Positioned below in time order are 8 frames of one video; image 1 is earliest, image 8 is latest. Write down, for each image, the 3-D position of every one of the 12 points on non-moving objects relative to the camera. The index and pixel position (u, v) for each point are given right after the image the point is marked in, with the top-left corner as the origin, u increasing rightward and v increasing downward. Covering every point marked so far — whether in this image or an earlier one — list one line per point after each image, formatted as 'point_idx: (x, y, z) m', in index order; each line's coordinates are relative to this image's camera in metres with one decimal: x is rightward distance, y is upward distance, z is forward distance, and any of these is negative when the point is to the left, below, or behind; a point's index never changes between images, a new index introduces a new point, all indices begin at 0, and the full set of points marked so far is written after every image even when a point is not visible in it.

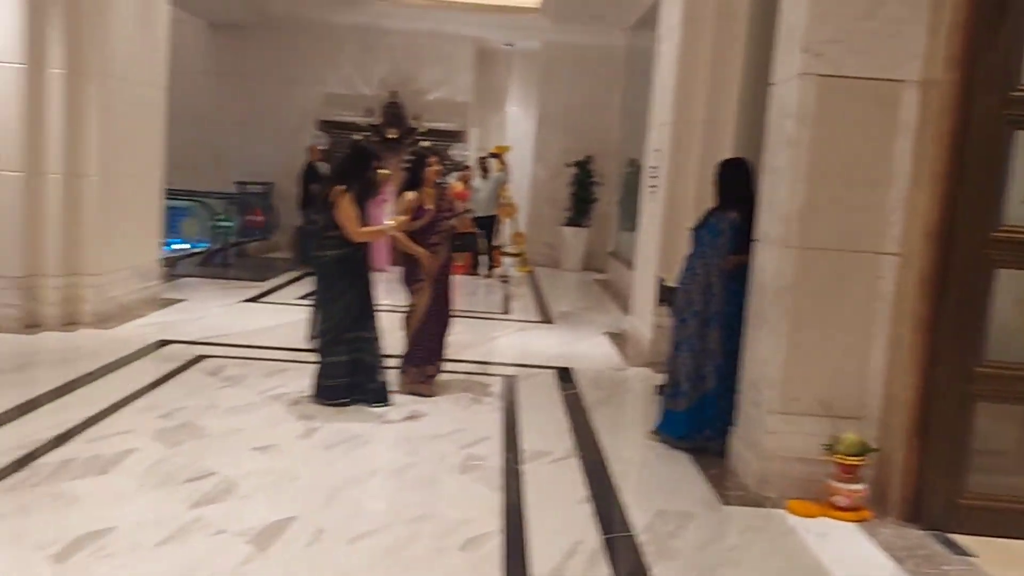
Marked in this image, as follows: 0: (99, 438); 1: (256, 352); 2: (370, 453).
0: (-1.7, -0.6, +3.5) m
1: (-1.6, -0.4, +5.4) m
2: (-0.6, -0.7, +3.7) m
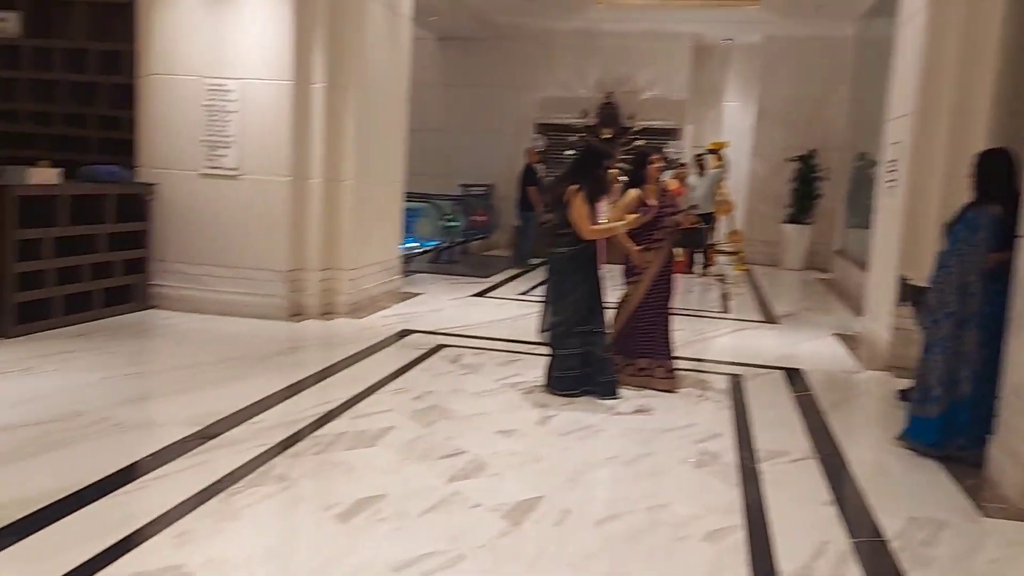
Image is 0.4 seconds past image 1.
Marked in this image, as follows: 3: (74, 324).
0: (-0.7, -0.6, +3.9) m
1: (-0.2, -0.4, +5.7) m
2: (+0.4, -0.7, +3.8) m
3: (-2.9, -0.2, +5.6) m
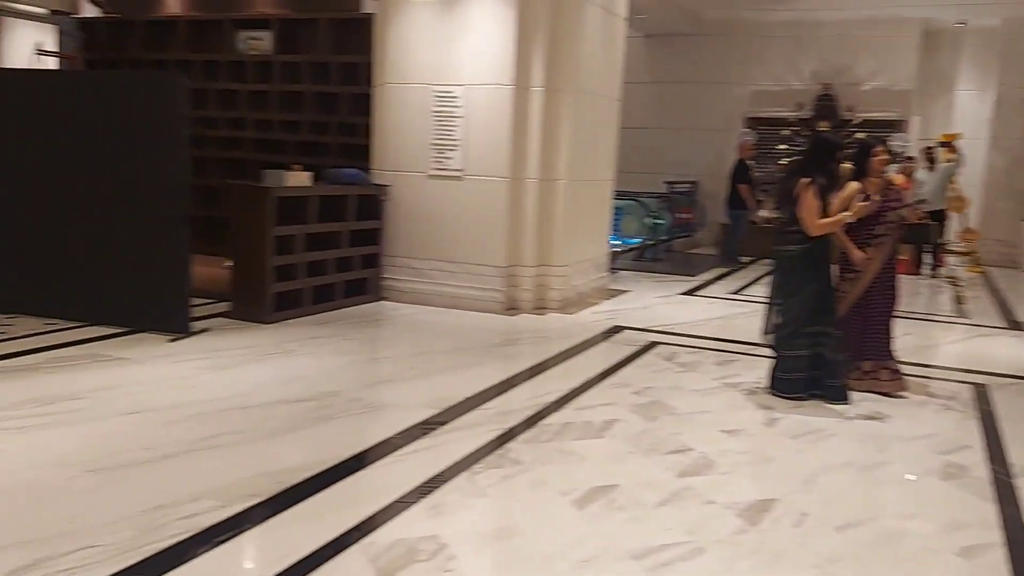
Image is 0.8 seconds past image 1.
0: (+0.4, -0.6, +4.0) m
1: (+1.3, -0.4, +5.7) m
2: (+1.4, -0.7, +3.7) m
3: (-1.4, -0.2, +6.1) m
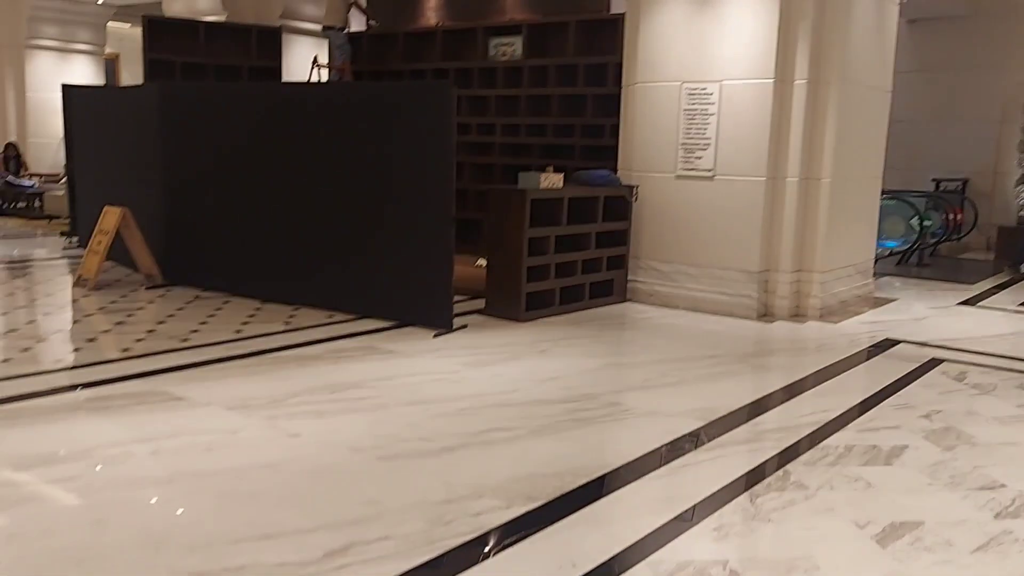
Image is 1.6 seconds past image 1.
0: (+1.6, -0.6, +3.7) m
1: (+2.9, -0.4, +5.0) m
2: (+2.5, -0.8, +3.1) m
3: (+0.4, -0.2, +6.2) m
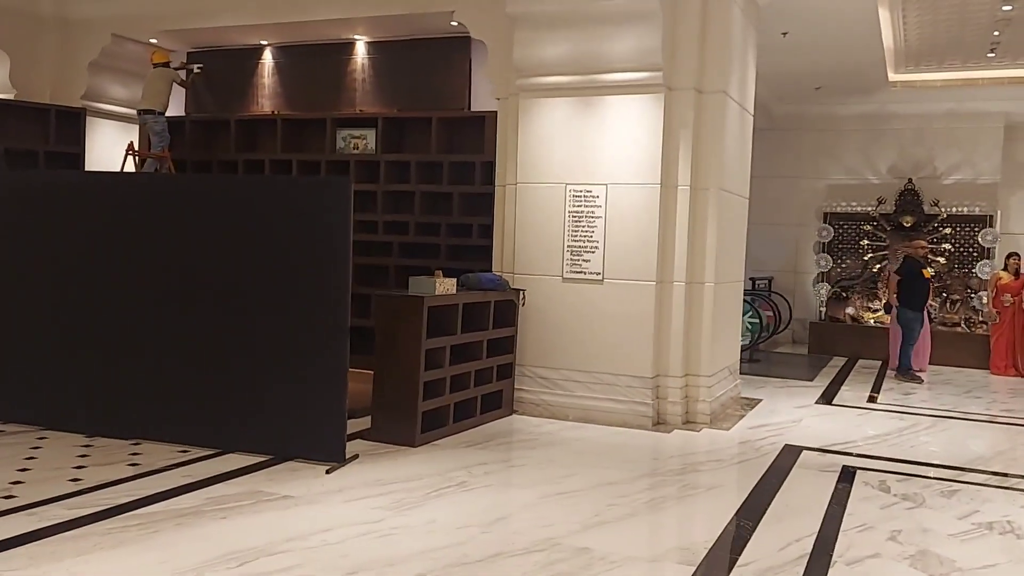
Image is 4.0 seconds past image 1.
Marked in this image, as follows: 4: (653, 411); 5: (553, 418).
0: (+1.4, -1.1, +3.4) m
1: (+2.3, -1.1, +5.1) m
2: (+2.4, -1.2, +3.1) m
3: (-0.3, -0.9, +5.6) m
4: (+1.0, -0.9, +6.1) m
5: (+0.3, -1.0, +6.3) m
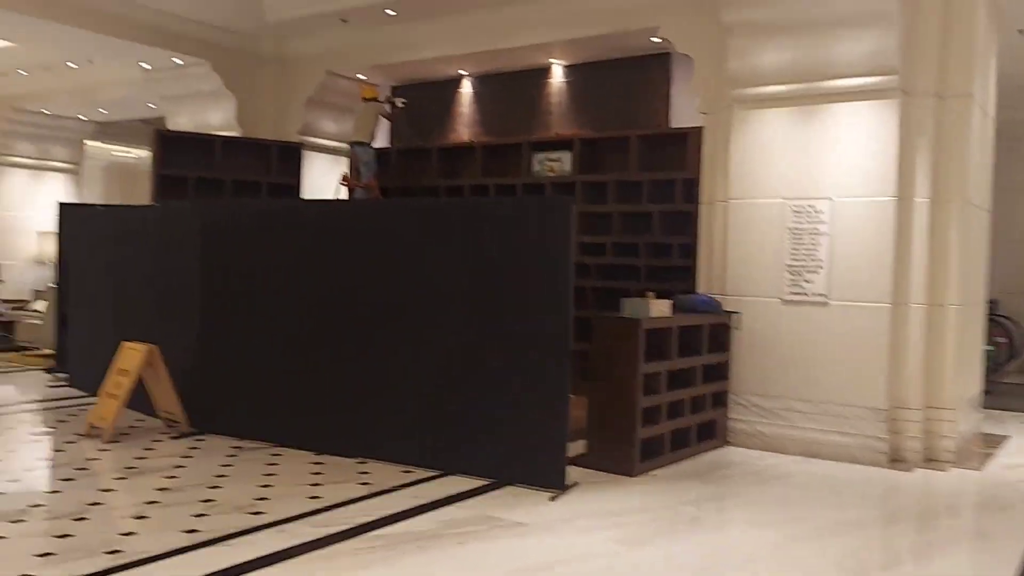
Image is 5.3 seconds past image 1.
0: (+2.3, -1.2, +2.9) m
1: (+3.6, -1.2, +4.3) m
2: (+3.3, -1.2, +2.3) m
3: (+1.0, -1.1, +5.3) m
4: (+2.5, -1.0, +5.5) m
5: (+1.8, -1.1, +5.9) m
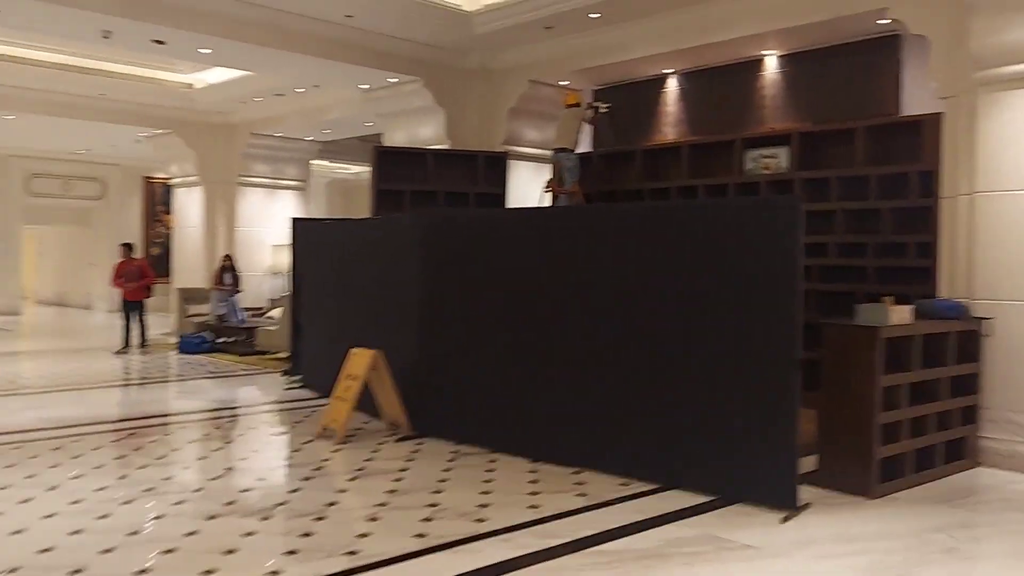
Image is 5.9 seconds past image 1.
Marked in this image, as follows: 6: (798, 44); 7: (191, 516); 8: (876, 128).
0: (+3.0, -1.2, +2.1) m
1: (+4.6, -1.2, +3.2) m
2: (+3.8, -1.2, +1.4) m
3: (+2.3, -1.1, +4.8) m
4: (+3.8, -1.0, +4.7) m
5: (+3.2, -1.1, +5.2) m
6: (+2.4, +2.1, +7.2) m
7: (-1.4, -1.0, +3.8) m
8: (+2.9, +1.3, +6.7) m
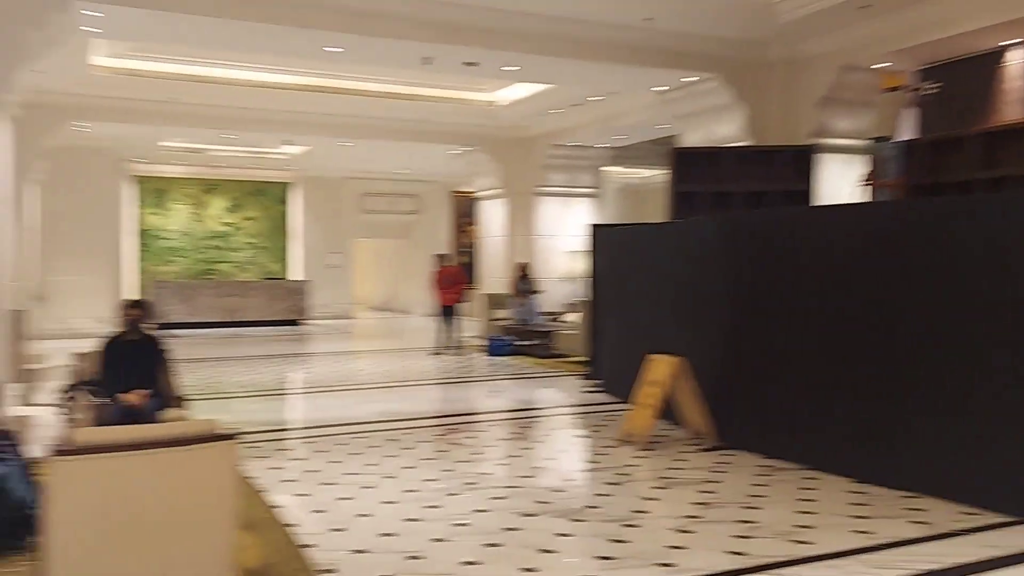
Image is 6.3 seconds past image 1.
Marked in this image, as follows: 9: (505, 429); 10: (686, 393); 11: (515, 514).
0: (+3.6, -1.2, +0.9) m
1: (+5.5, -1.1, +1.5) m
2: (+4.2, -1.2, -0.1) m
3: (+3.9, -1.1, +3.7) m
4: (+5.2, -1.0, +3.1) m
5: (+4.8, -1.1, +3.7) m
6: (+4.7, +2.1, +5.9) m
7: (0.0, -1.1, +4.0) m
8: (+5.0, +1.3, +5.3) m
9: (-0.1, -1.0, +6.1) m
10: (+1.2, -0.7, +5.8) m
11: (0.0, -1.1, +3.9) m
